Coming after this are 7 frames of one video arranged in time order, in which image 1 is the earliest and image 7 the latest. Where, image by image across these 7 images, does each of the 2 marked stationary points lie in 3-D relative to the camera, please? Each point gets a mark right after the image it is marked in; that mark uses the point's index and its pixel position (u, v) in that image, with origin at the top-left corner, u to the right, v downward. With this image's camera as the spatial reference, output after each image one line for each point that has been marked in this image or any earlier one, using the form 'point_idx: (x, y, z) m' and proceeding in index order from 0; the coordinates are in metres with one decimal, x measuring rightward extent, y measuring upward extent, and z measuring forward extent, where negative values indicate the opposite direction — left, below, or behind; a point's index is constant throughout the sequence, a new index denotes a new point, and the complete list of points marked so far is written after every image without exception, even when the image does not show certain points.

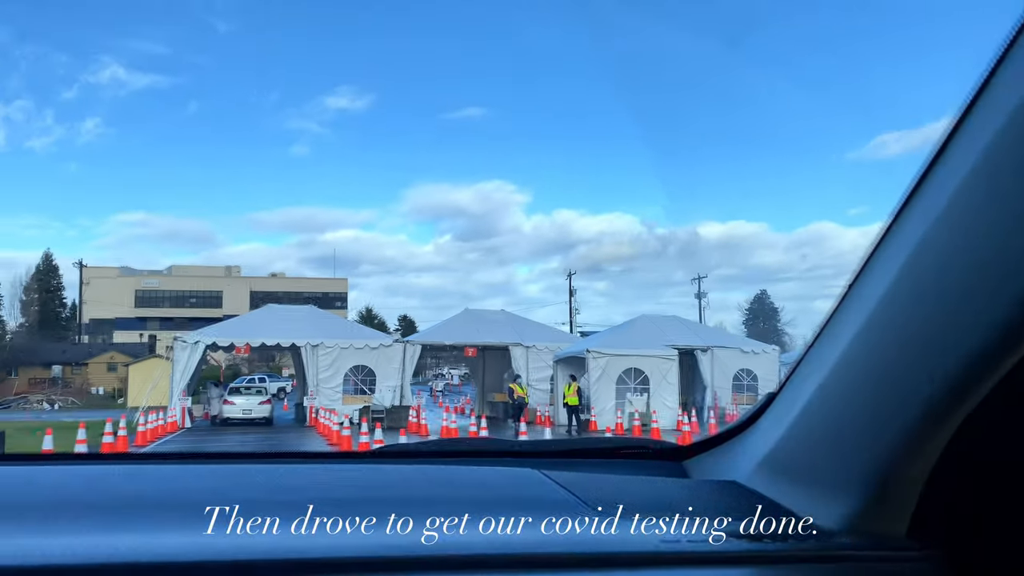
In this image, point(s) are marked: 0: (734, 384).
0: (+1.4, -0.6, +4.8) m
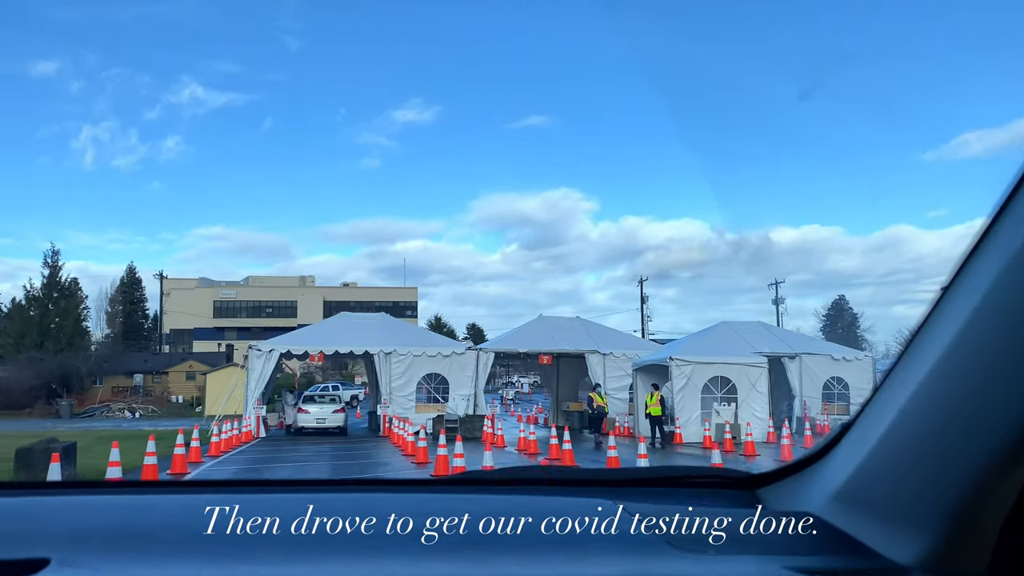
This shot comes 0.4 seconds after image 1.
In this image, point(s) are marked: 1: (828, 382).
0: (+1.8, -0.6, +4.5) m
1: (+1.9, -0.6, +4.6) m
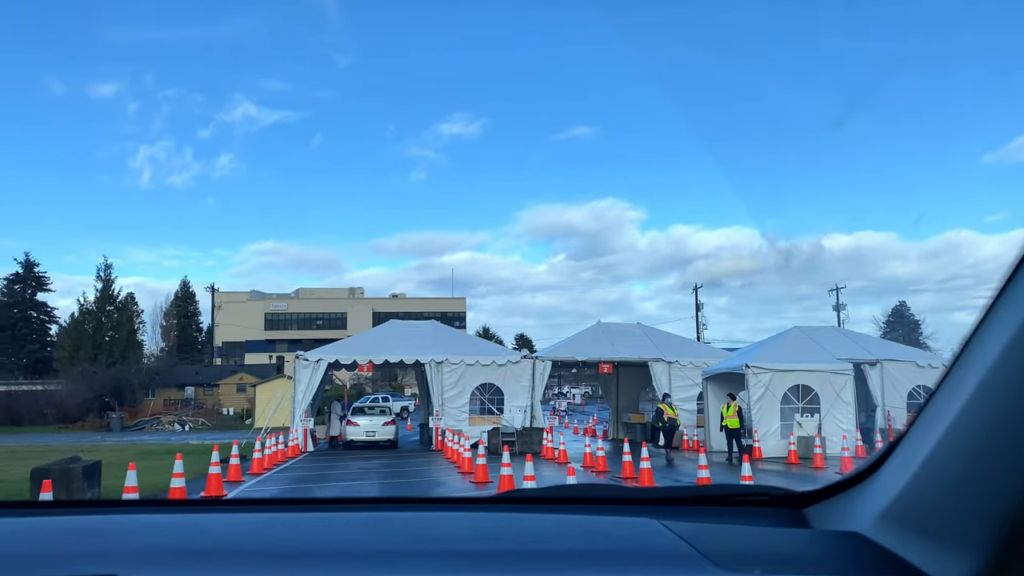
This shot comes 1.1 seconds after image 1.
0: (+2.1, -0.6, +4.2) m
1: (+2.2, -0.6, +4.2) m
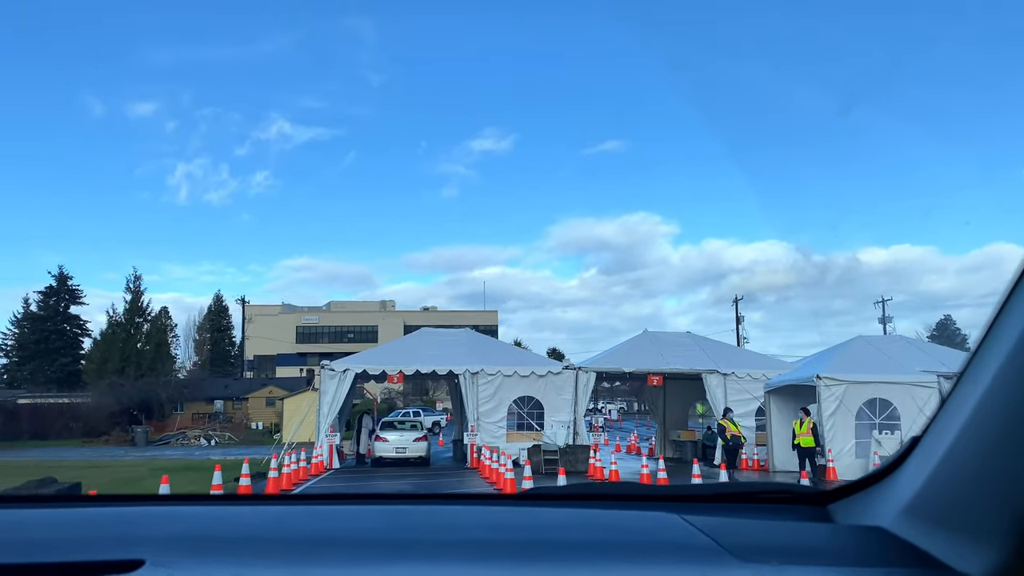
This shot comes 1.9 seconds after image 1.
0: (+2.3, -0.6, +3.8) m
1: (+2.4, -0.6, +3.9) m
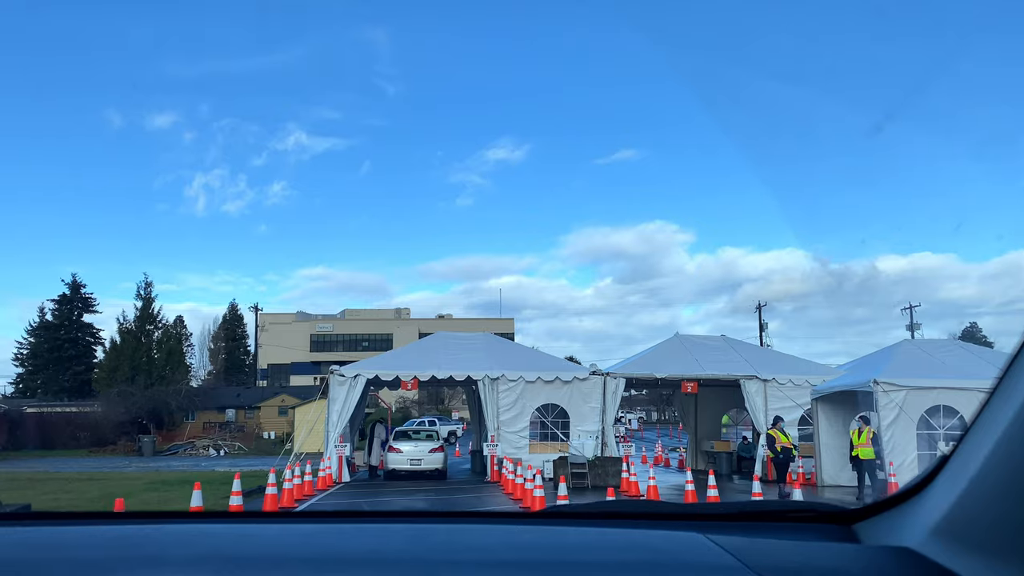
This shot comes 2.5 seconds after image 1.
0: (+2.4, -0.6, +3.5) m
1: (+2.5, -0.6, +3.6) m
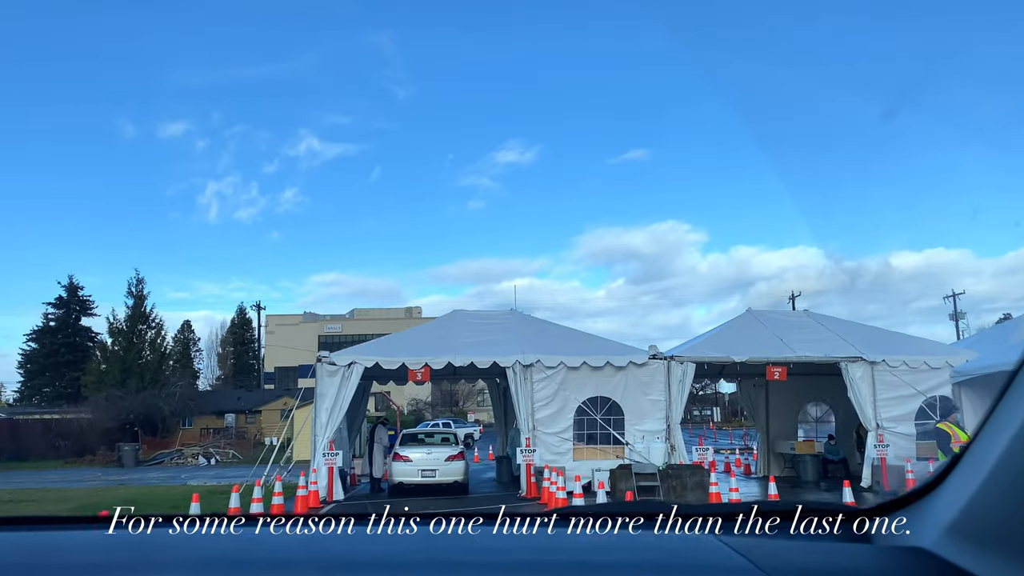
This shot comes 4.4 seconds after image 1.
0: (+2.6, -0.5, +2.8) m
1: (+2.6, -0.4, +2.9) m
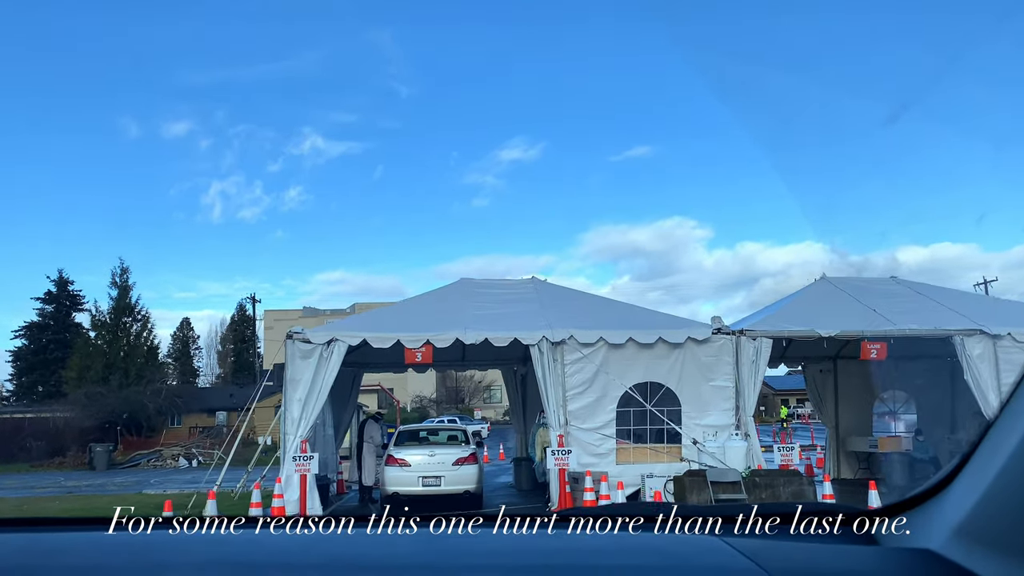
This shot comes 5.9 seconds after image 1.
0: (+2.6, -0.4, +2.2) m
1: (+2.7, -0.3, +2.3) m
